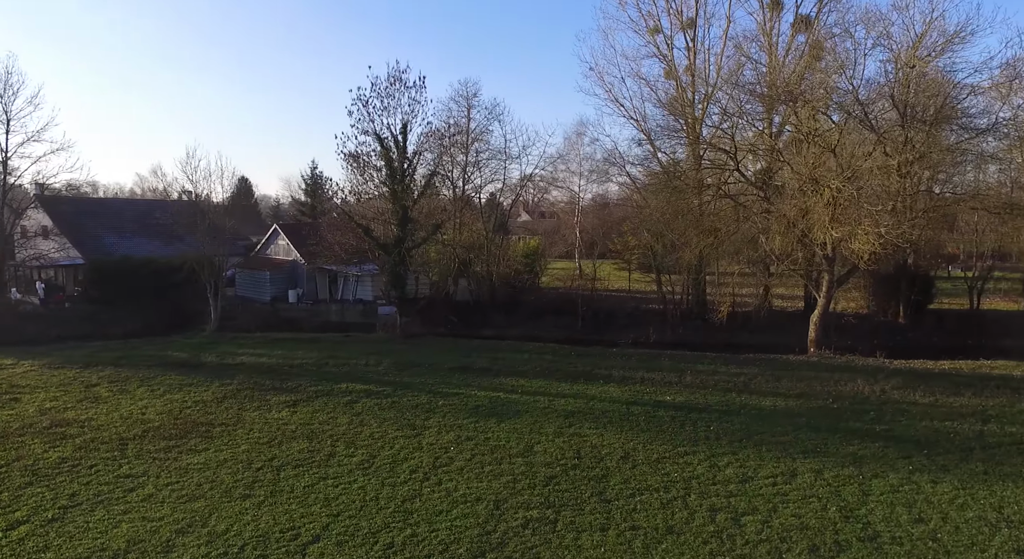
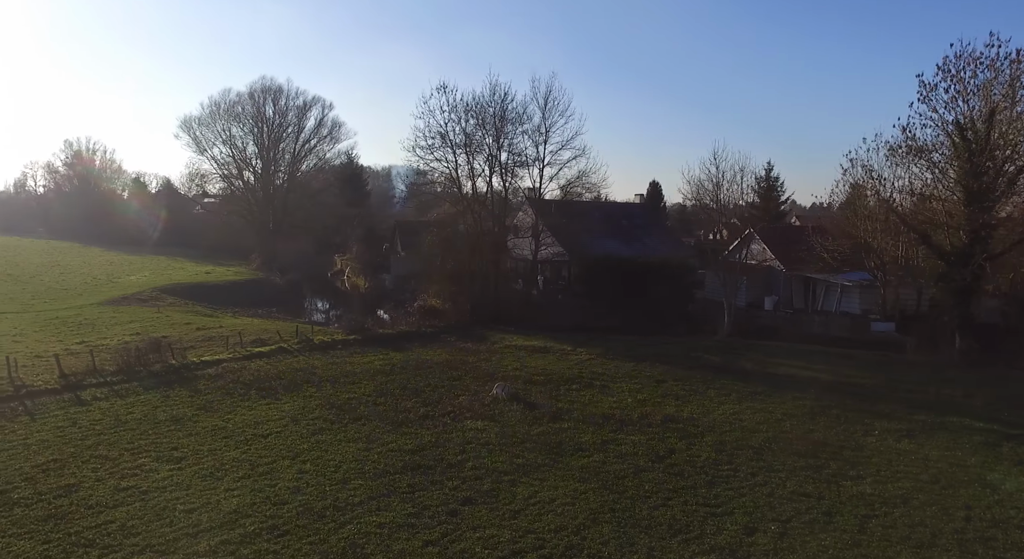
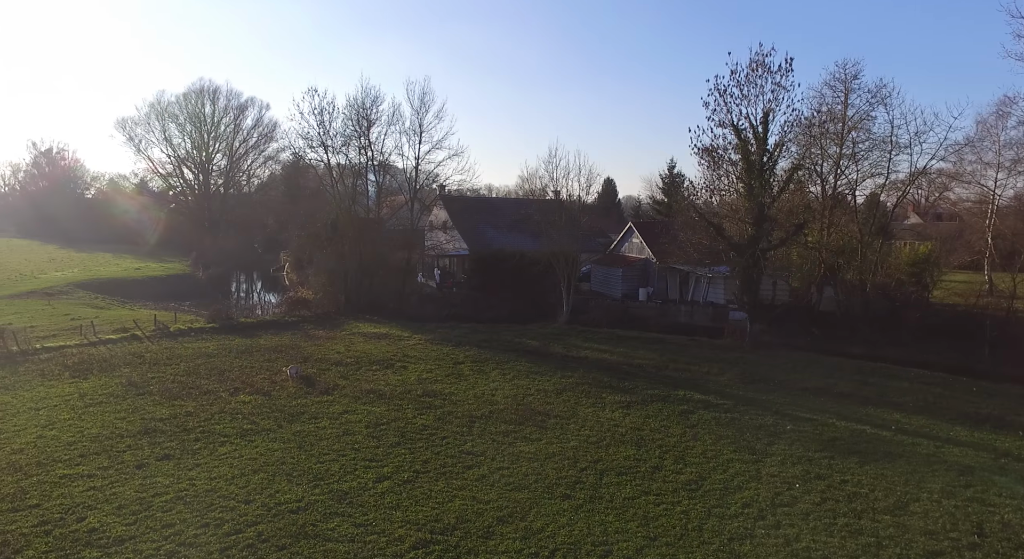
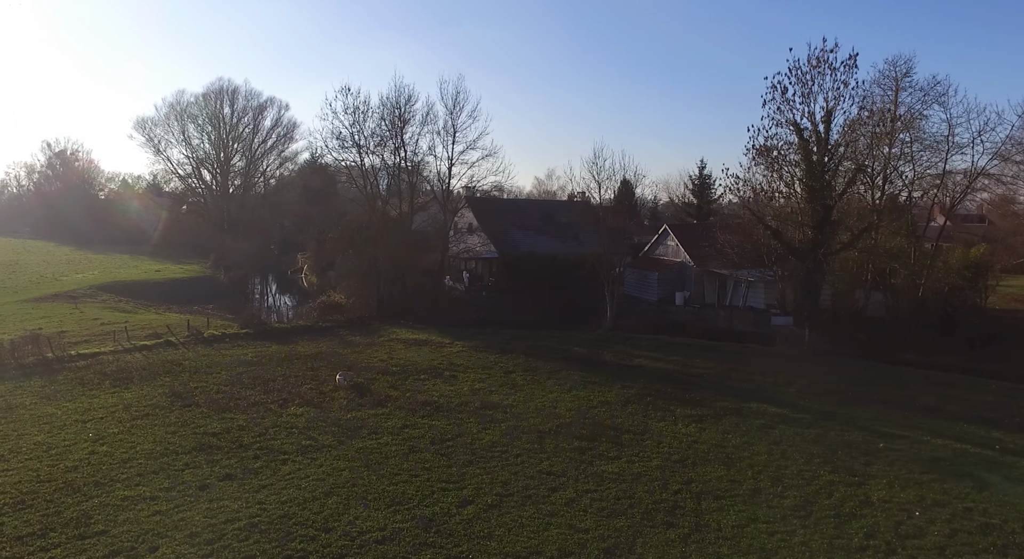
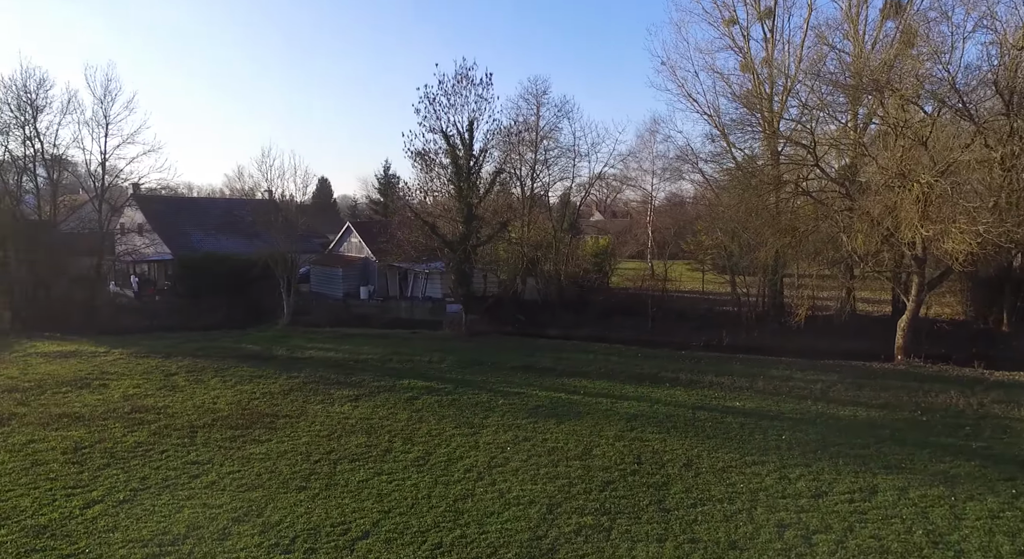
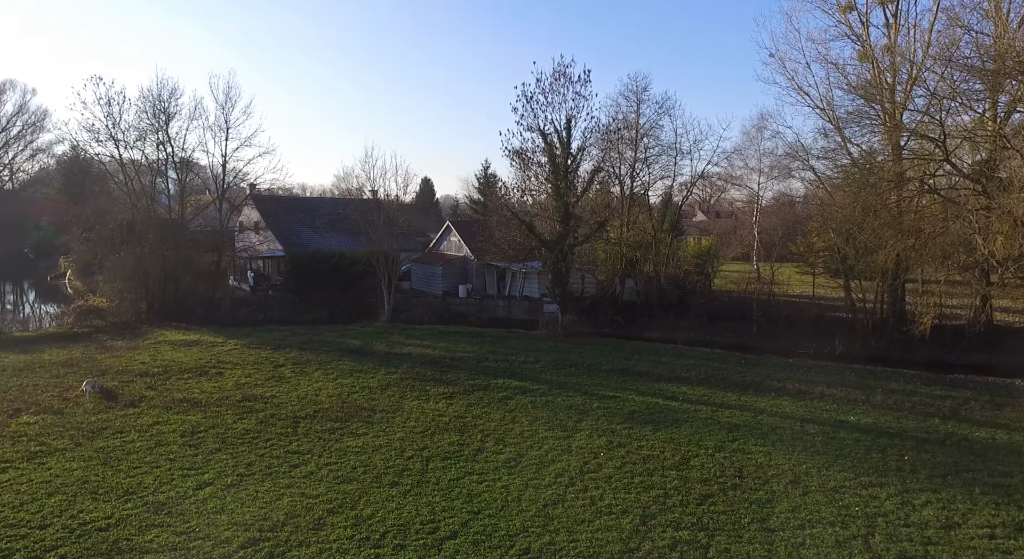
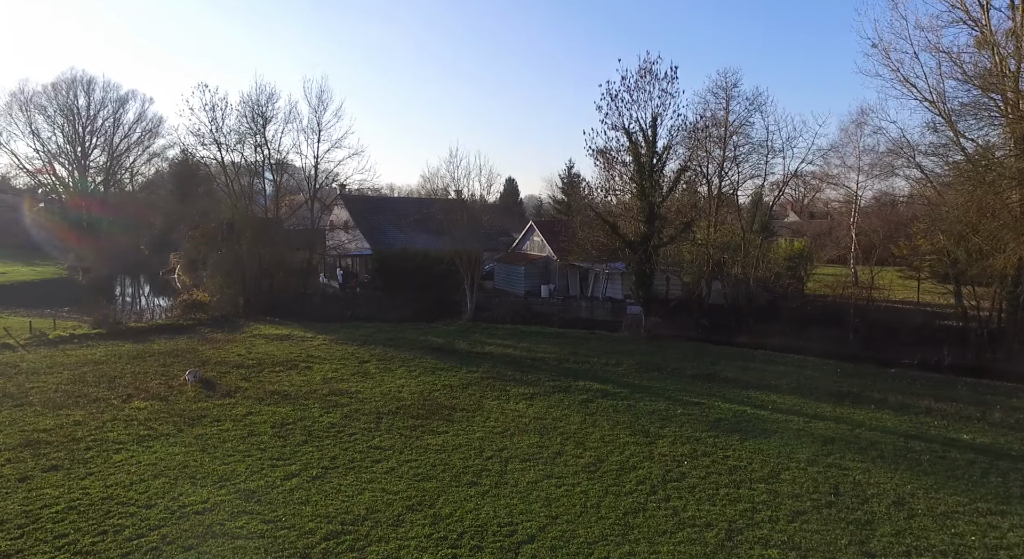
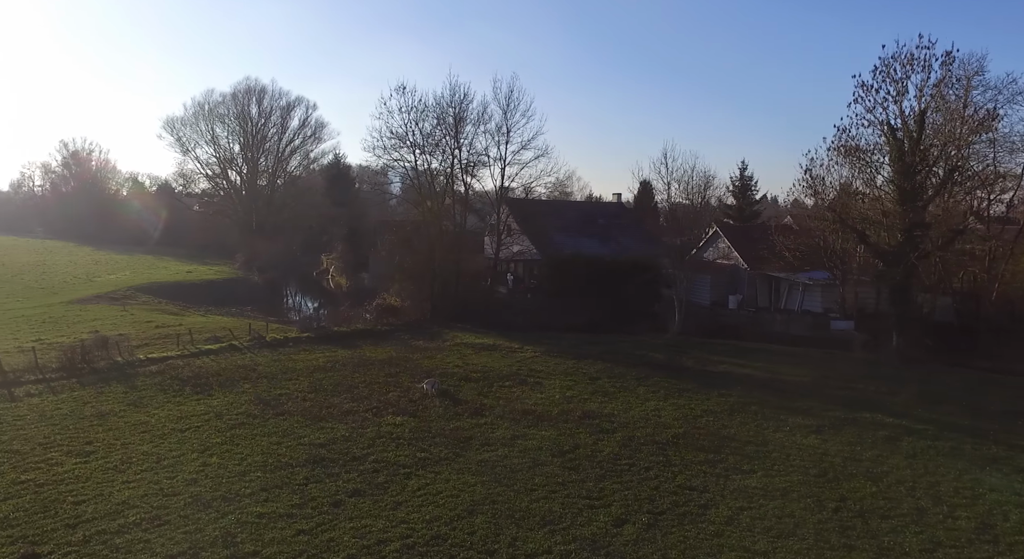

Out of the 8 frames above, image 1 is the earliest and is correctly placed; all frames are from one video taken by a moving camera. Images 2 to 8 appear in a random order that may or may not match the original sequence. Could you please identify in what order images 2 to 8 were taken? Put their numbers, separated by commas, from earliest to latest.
5, 6, 7, 3, 4, 8, 2
